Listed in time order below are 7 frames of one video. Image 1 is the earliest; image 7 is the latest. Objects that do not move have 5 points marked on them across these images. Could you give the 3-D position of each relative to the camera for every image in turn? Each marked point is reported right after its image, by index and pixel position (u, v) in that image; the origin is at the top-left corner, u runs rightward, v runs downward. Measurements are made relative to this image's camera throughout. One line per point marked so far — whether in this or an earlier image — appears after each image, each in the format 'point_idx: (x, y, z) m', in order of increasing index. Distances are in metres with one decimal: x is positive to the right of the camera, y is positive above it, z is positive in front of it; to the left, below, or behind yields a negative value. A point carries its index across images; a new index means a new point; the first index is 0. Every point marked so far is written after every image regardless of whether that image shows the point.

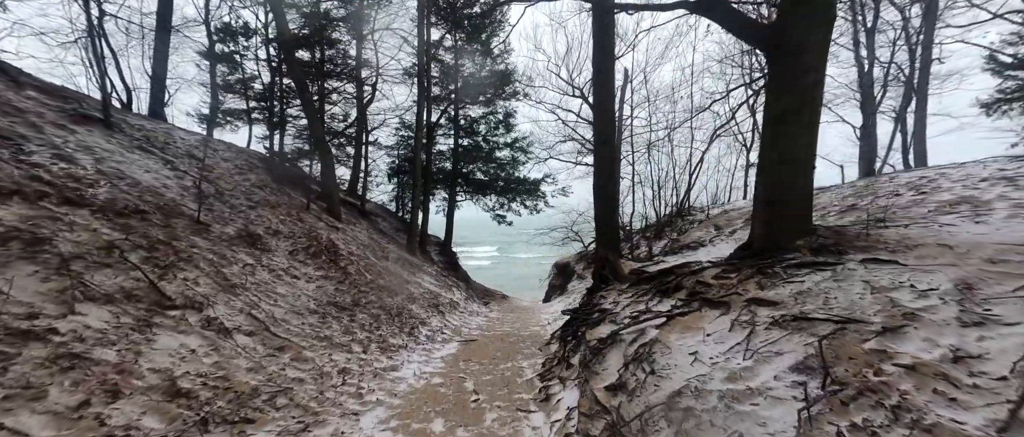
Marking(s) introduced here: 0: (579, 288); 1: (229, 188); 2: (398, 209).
0: (+2.5, -2.7, +15.7) m
1: (-6.0, +0.6, +9.0) m
2: (-5.3, +0.5, +19.8) m
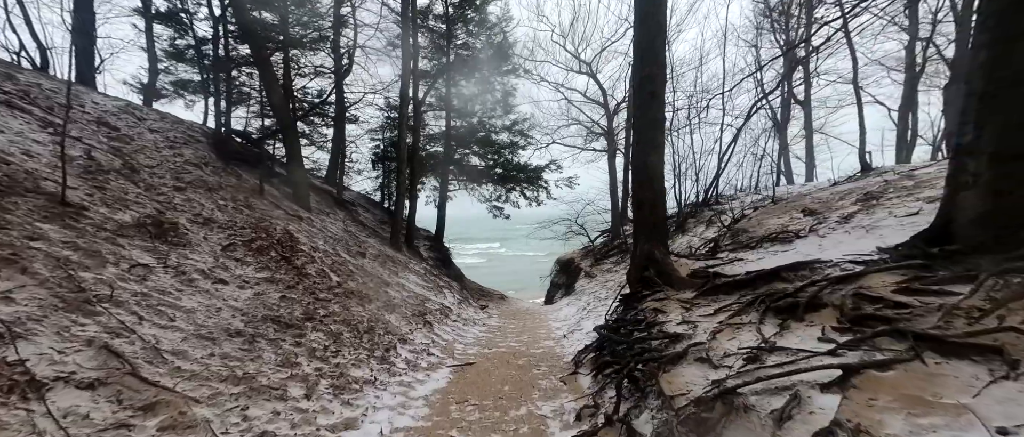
0: (+2.5, -2.4, +13.8) m
1: (-5.9, +0.9, +7.0) m
2: (-5.4, +0.8, +17.7) m
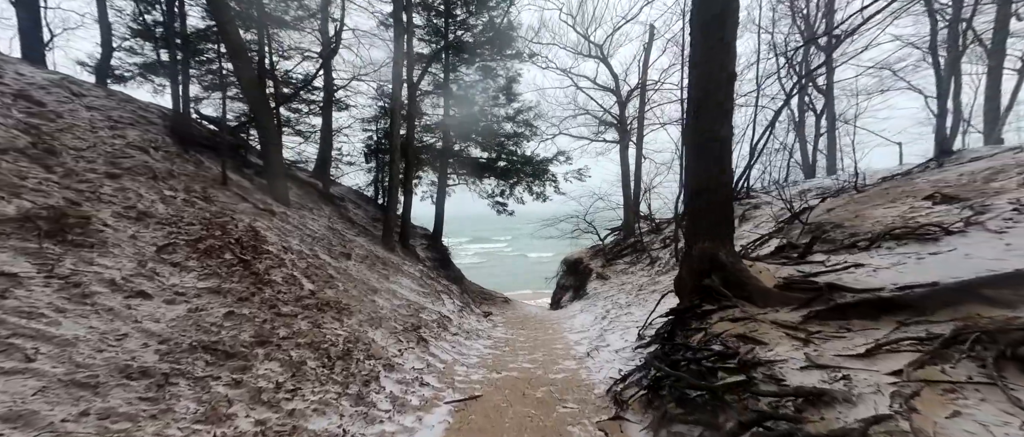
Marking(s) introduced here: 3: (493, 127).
0: (+2.6, -2.3, +12.4) m
1: (-5.7, +0.9, +5.6) m
2: (-5.2, +0.9, +16.4) m
3: (-0.8, +3.7, +17.1) m
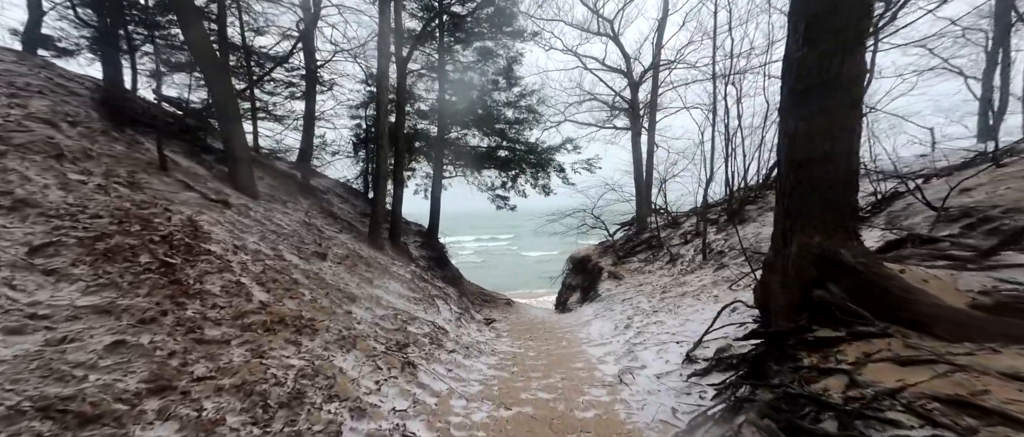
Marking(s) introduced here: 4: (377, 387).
0: (+2.8, -2.1, +11.1) m
1: (-5.6, +1.0, +4.2) m
2: (-5.1, +1.1, +15.0) m
3: (-0.7, +3.9, +15.6) m
4: (-1.3, -1.6, +4.0) m
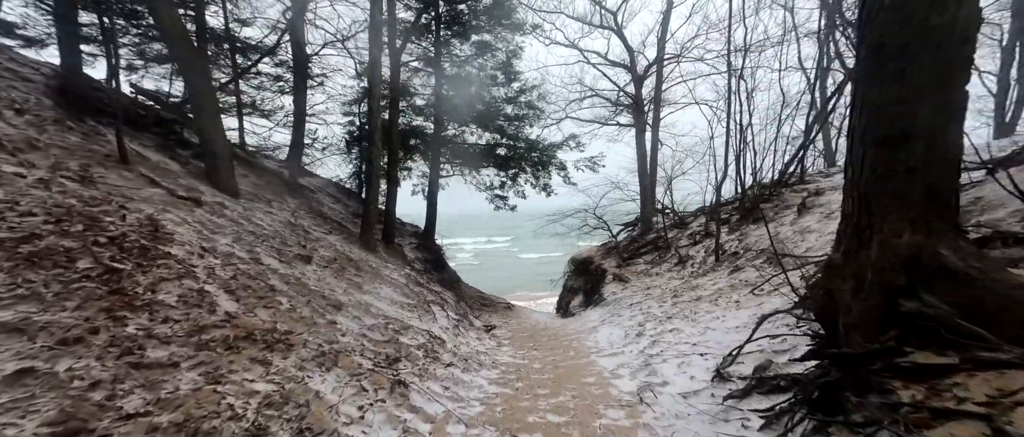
0: (+2.8, -2.1, +10.5) m
1: (-5.6, +1.0, +3.6) m
2: (-5.1, +1.1, +14.3) m
3: (-0.7, +3.8, +15.0) m
4: (-1.2, -1.6, +3.4) m
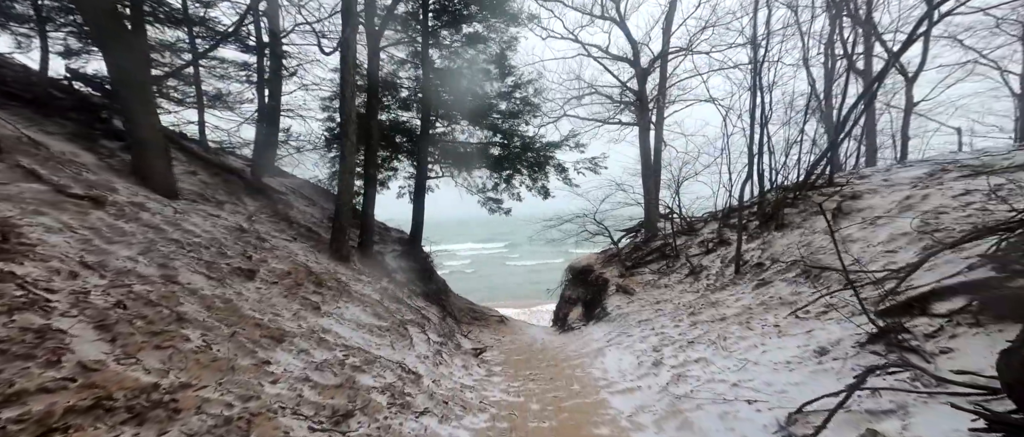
0: (+2.6, -2.2, +9.3) m
1: (-5.6, +1.0, +2.3) m
2: (-5.3, +0.9, +13.1) m
3: (-0.9, +3.7, +13.9) m
4: (-1.3, -1.6, +2.2) m
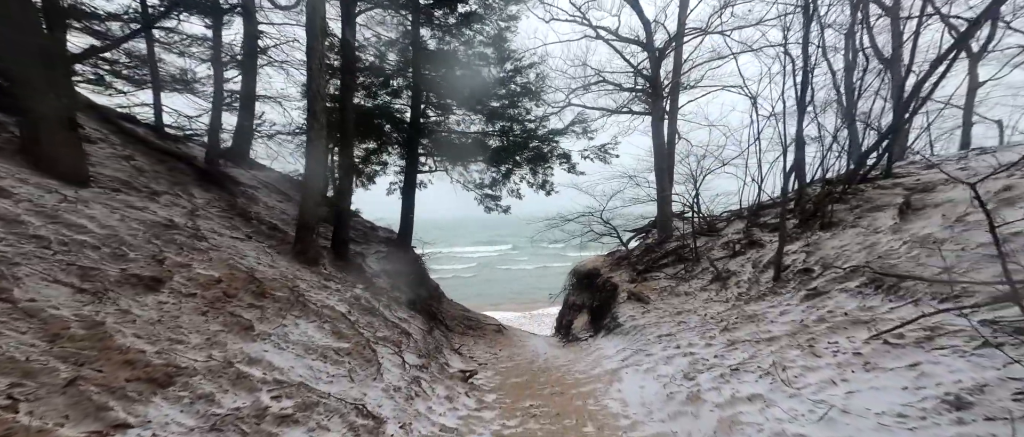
0: (+2.6, -2.1, +8.0) m
1: (-5.7, +1.1, +1.0) m
2: (-5.3, +1.0, +11.8) m
3: (-0.9, +3.7, +12.6) m
4: (-1.3, -1.5, +0.8) m
